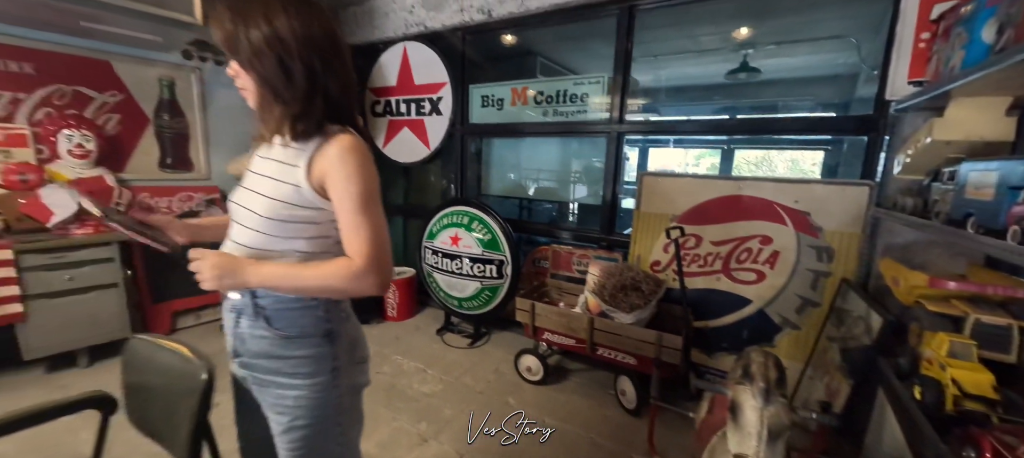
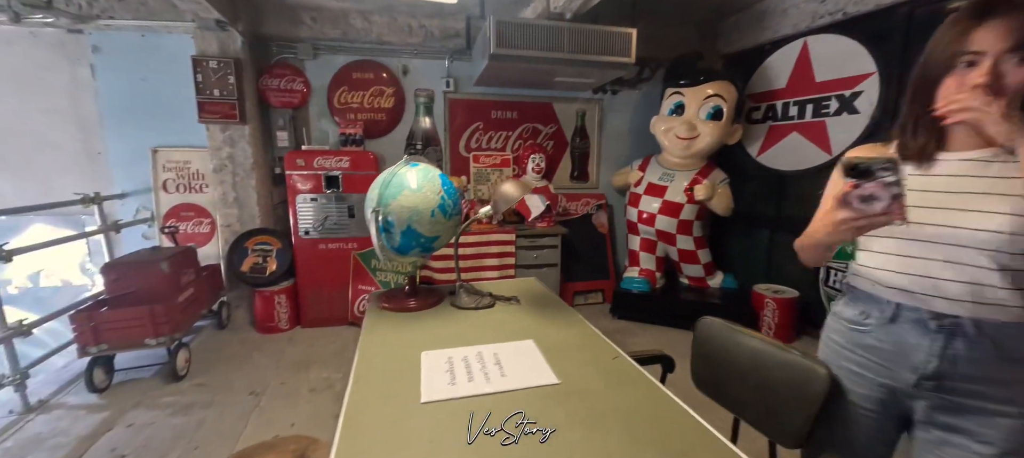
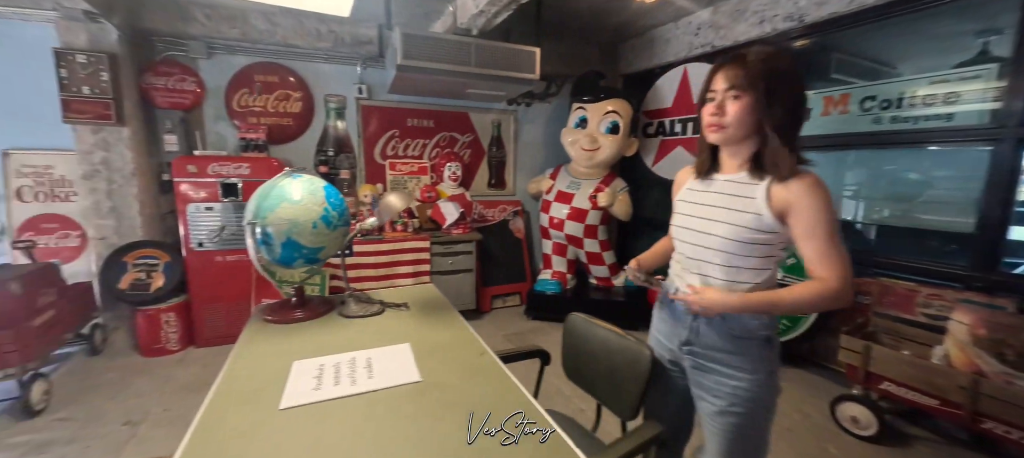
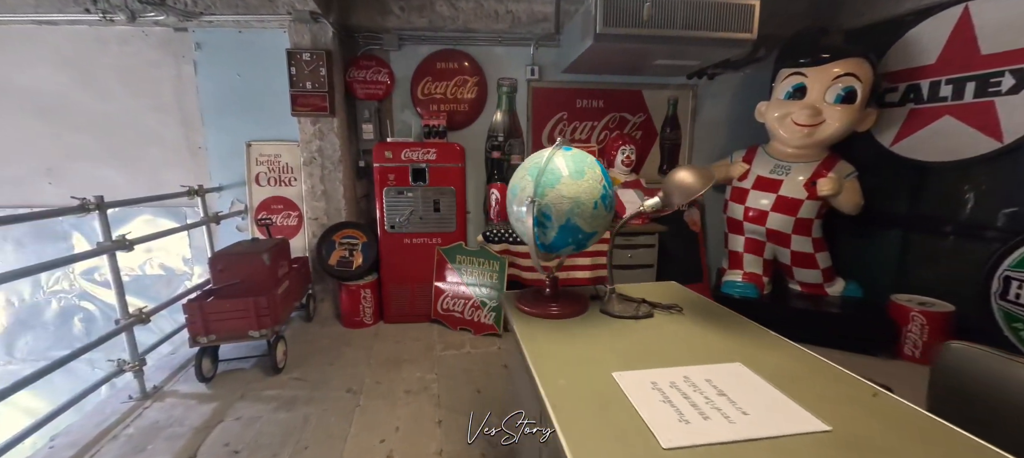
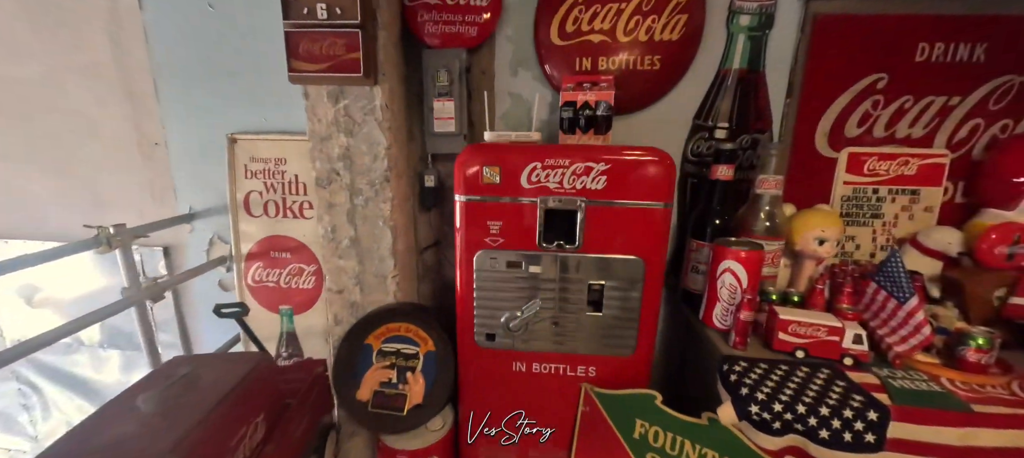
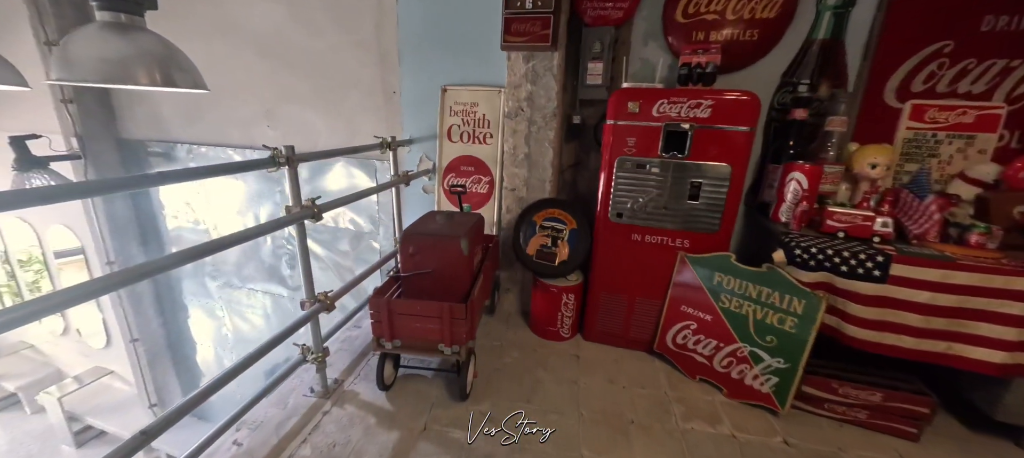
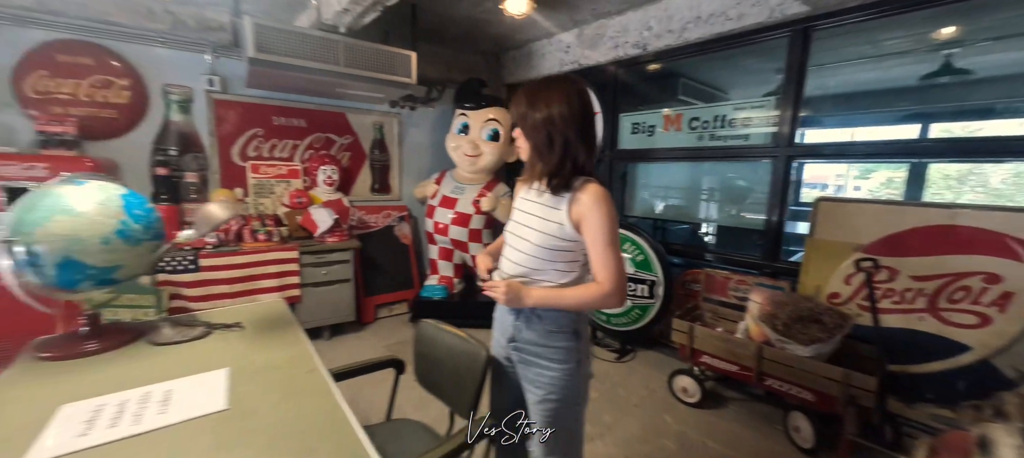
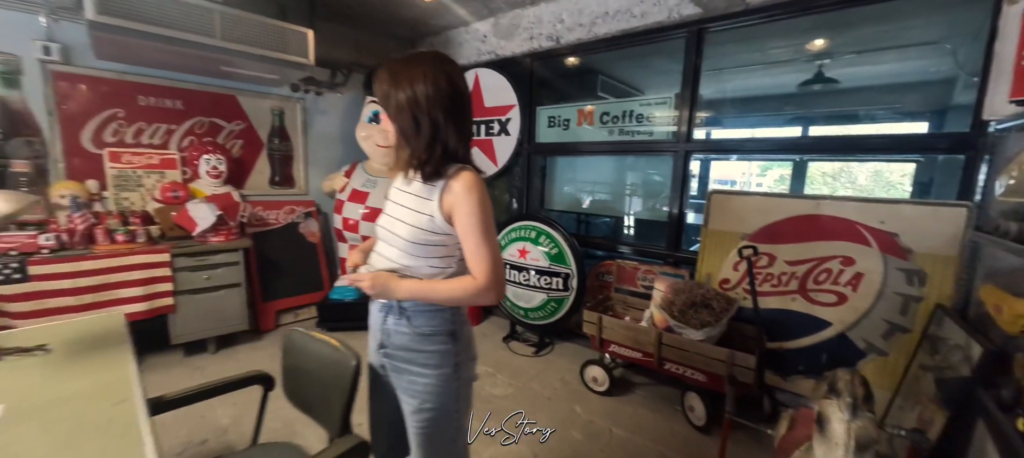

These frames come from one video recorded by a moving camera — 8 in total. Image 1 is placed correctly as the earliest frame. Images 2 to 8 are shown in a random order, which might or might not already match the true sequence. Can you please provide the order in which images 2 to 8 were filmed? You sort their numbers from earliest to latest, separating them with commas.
8, 7, 3, 2, 4, 6, 5
